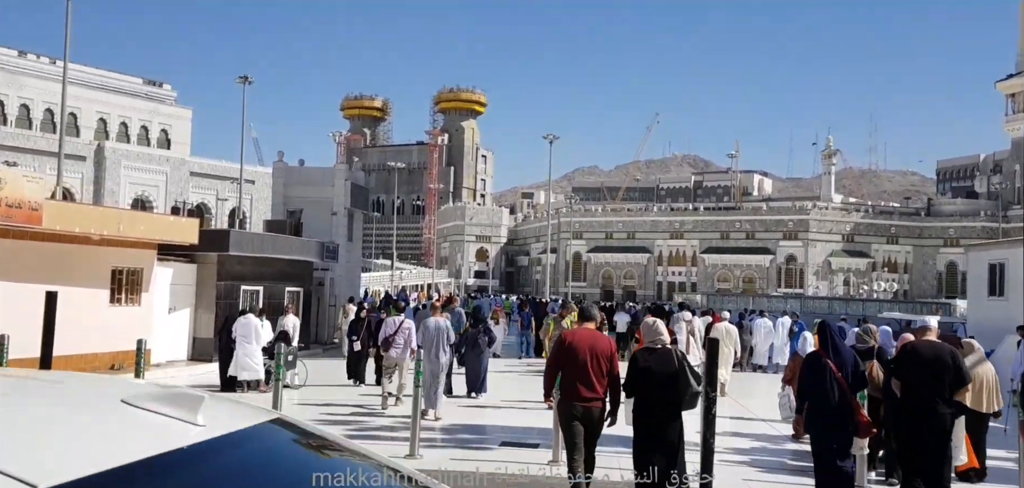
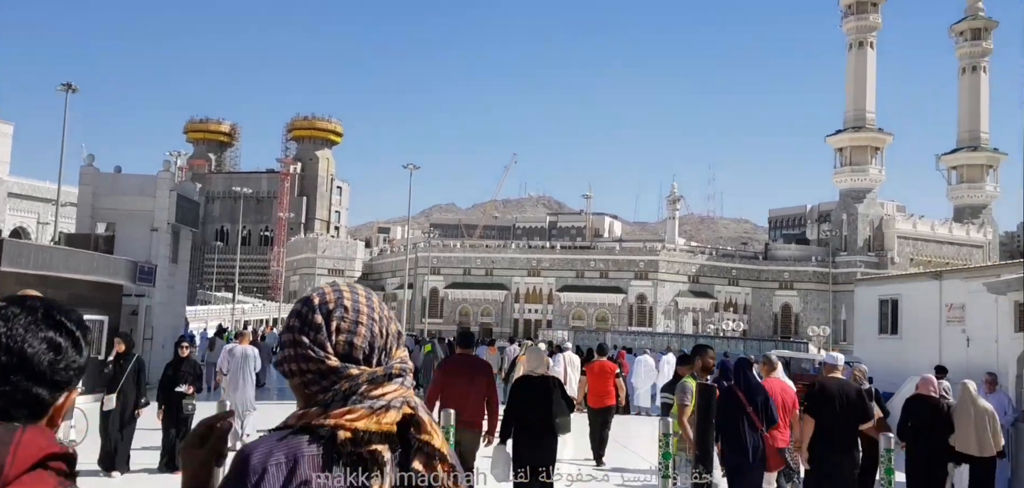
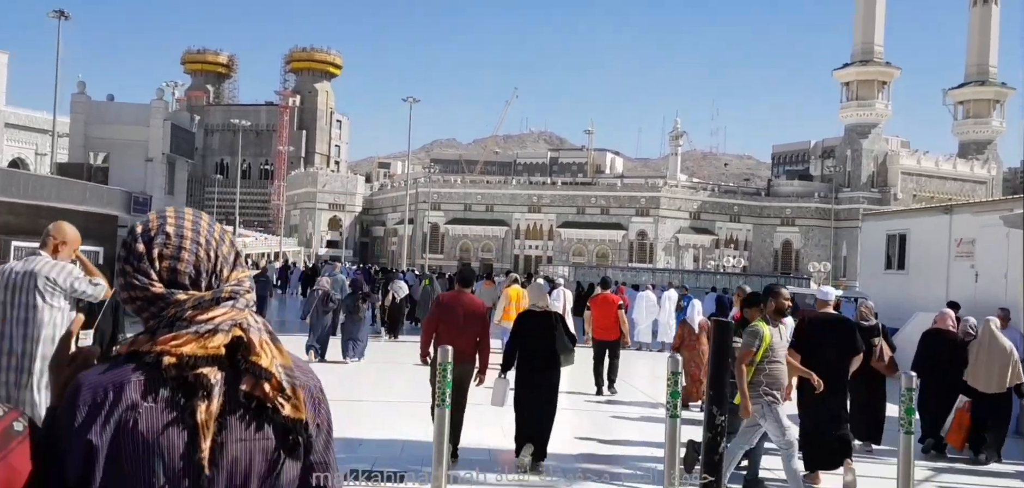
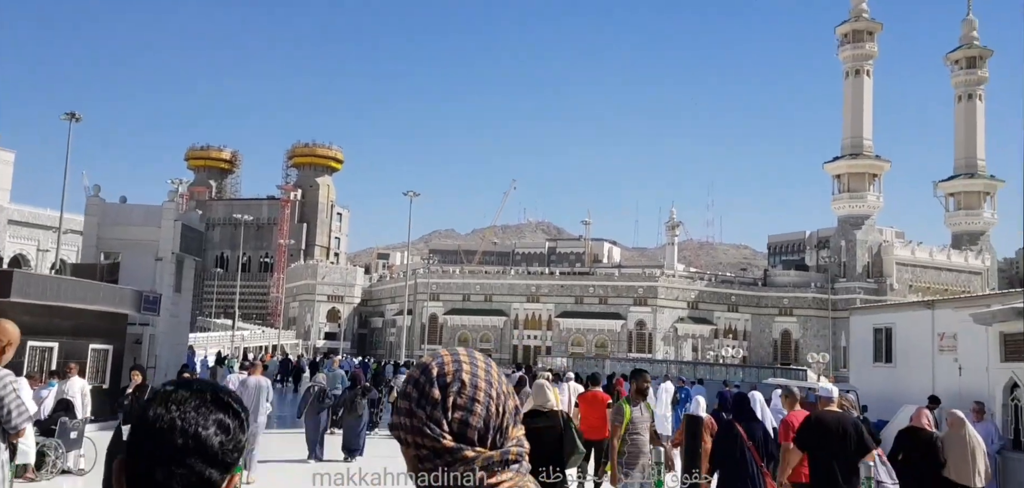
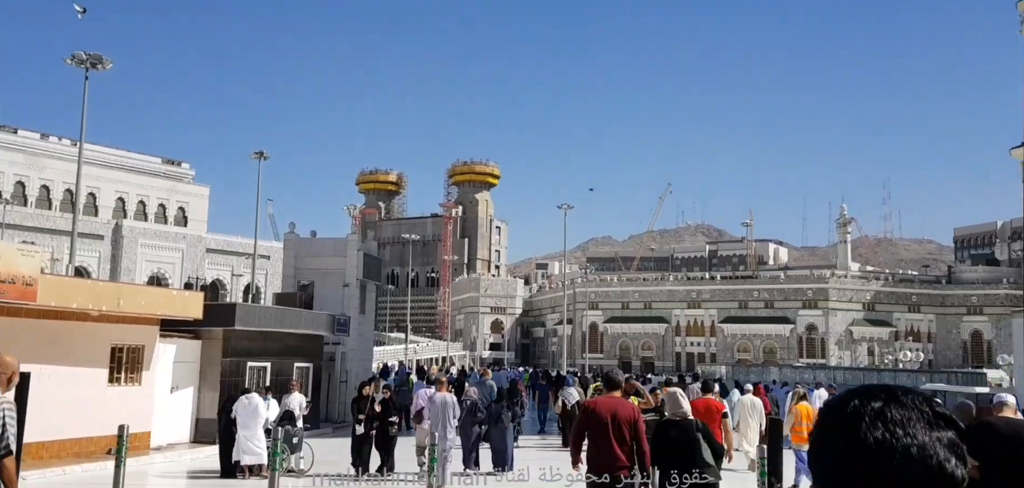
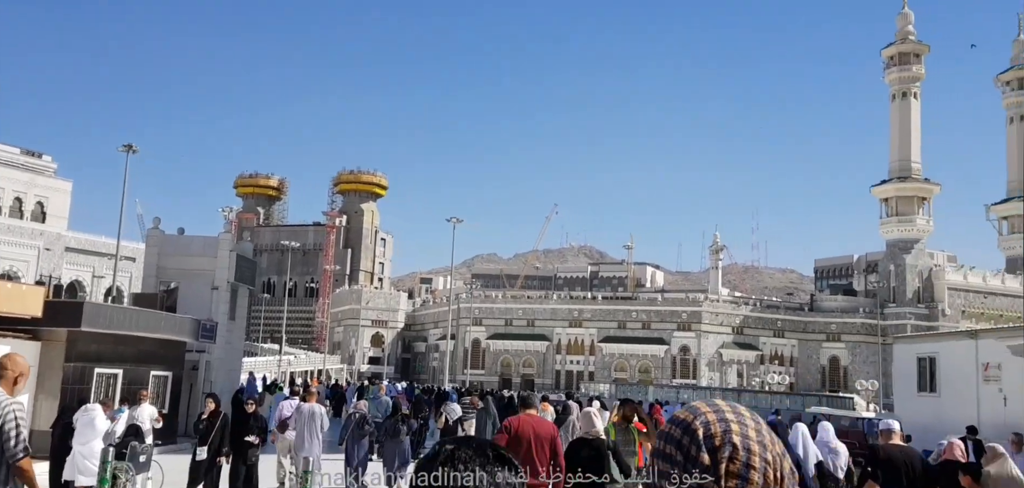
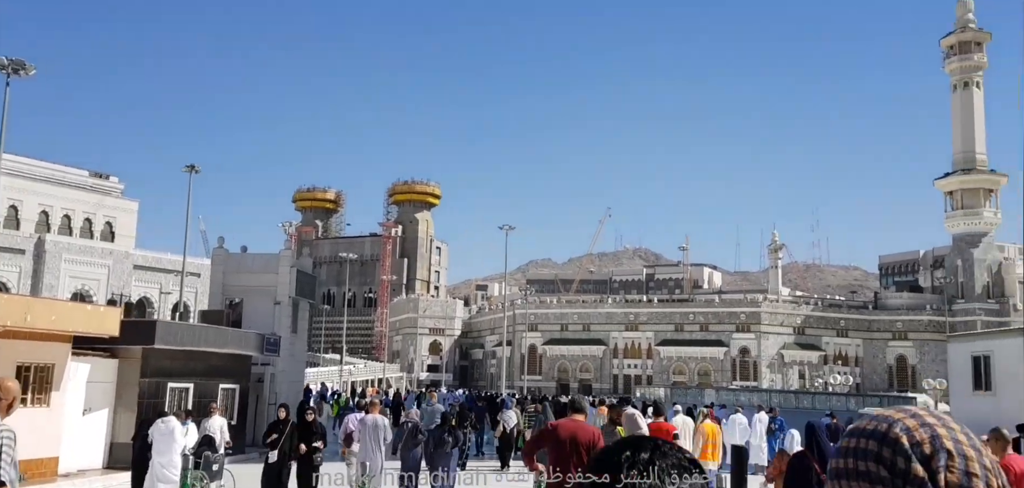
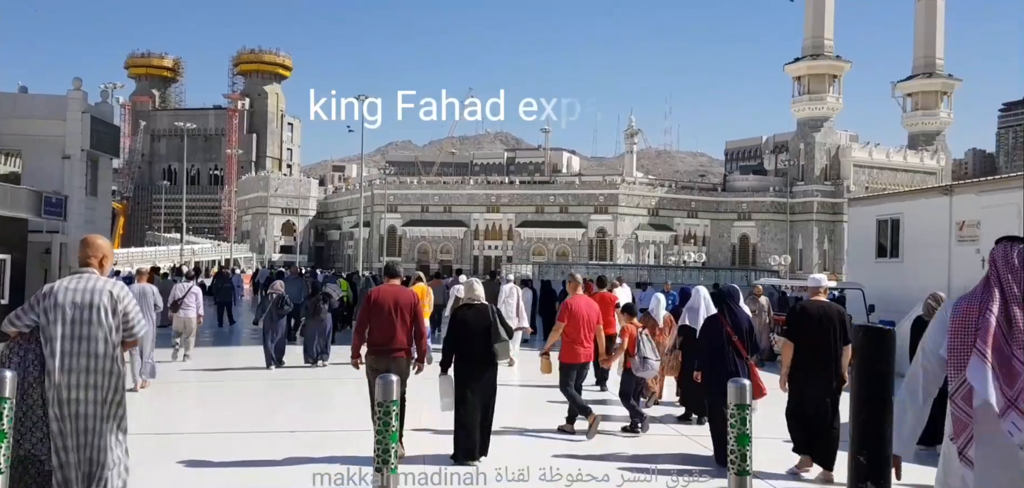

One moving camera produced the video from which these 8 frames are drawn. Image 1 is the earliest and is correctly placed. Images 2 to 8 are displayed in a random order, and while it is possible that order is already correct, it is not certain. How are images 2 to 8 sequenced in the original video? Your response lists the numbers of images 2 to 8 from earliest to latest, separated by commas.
5, 7, 6, 4, 2, 3, 8
